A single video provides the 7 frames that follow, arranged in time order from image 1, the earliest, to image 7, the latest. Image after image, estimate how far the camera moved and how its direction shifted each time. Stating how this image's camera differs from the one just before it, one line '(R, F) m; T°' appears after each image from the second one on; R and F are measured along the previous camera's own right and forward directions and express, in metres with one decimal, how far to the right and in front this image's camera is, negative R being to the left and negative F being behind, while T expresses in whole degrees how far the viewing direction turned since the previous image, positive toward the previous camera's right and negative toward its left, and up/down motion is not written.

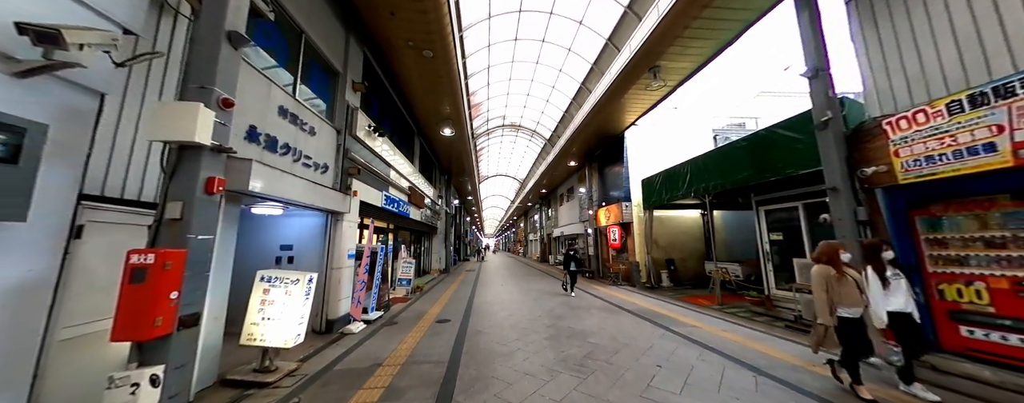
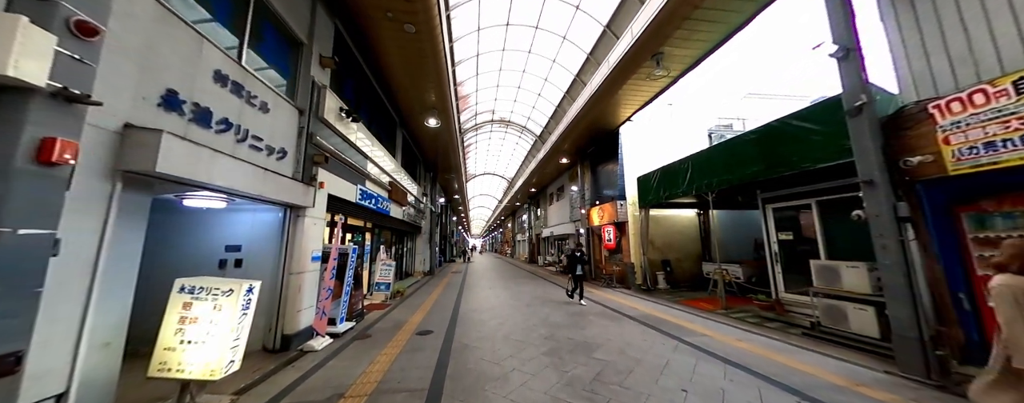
(-0.1, +0.6) m; +3°
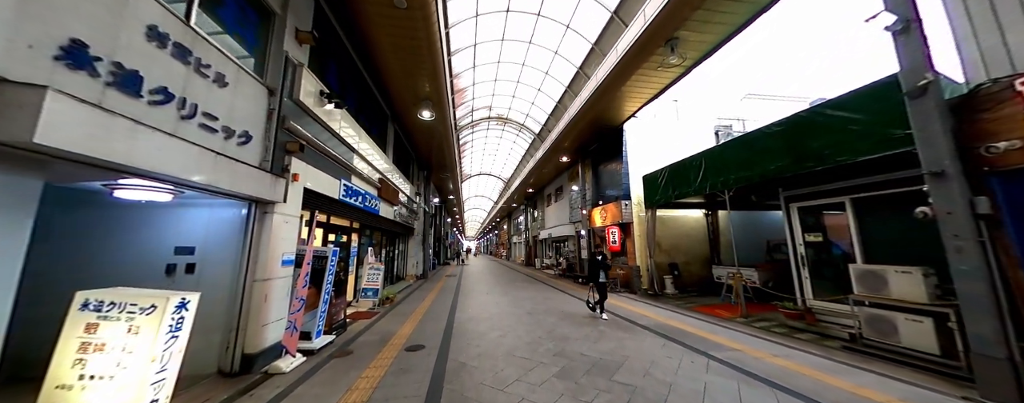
(-0.1, +0.6) m; +1°
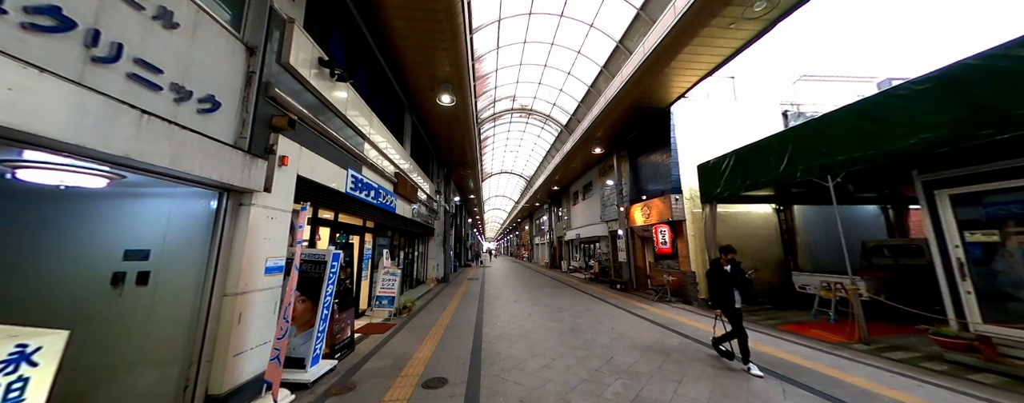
(-0.3, +1.0) m; -4°
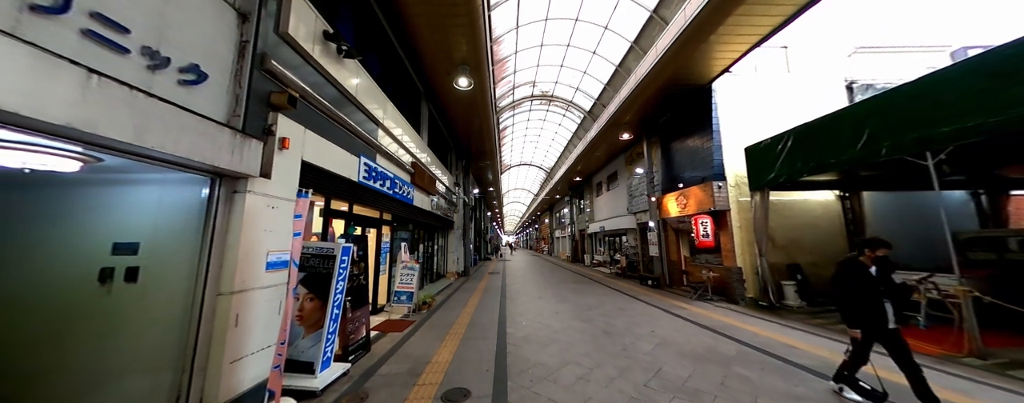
(-0.1, +0.5) m; -4°
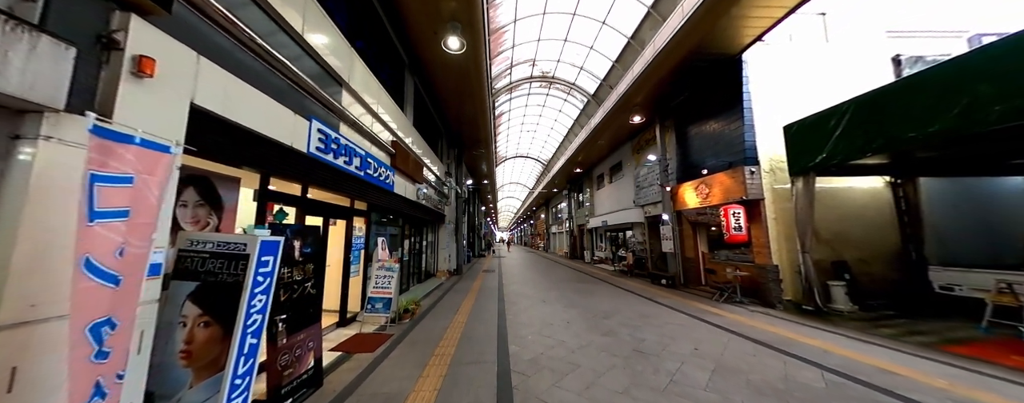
(-0.1, +1.0) m; +1°
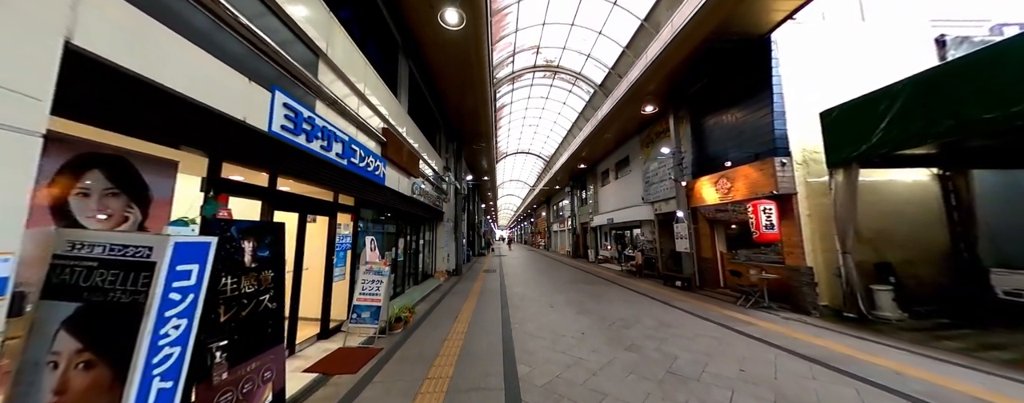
(-0.1, +0.6) m; 0°
